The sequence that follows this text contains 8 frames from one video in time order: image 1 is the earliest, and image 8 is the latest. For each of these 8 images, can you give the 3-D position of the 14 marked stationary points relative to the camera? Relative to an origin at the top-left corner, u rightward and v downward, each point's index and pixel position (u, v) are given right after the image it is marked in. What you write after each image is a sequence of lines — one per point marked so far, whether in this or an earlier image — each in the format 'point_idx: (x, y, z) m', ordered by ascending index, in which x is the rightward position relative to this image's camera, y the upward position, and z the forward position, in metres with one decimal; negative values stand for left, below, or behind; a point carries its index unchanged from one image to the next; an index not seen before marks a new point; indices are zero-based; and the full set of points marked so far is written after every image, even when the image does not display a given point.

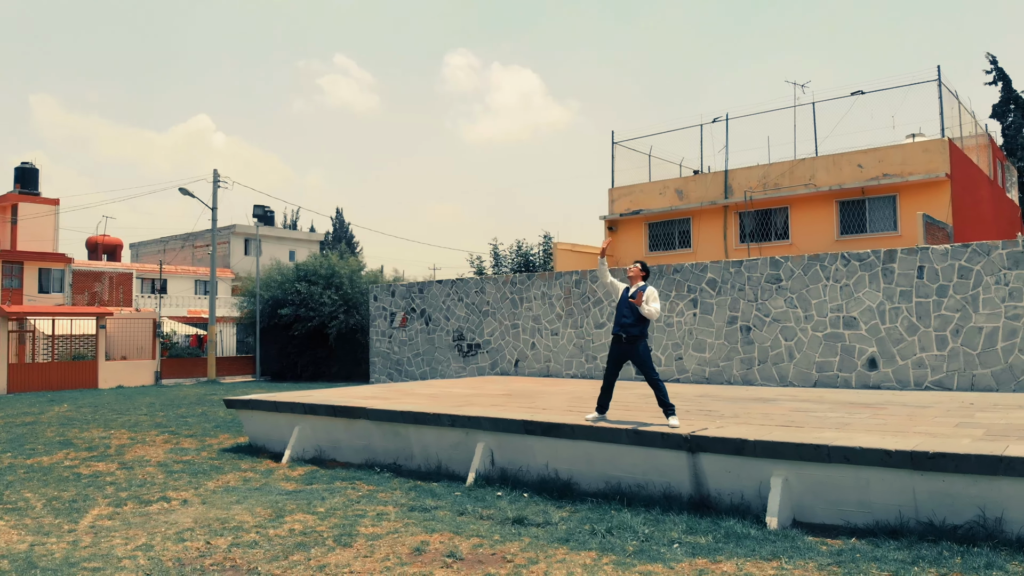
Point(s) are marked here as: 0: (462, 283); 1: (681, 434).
0: (-0.8, +0.1, +16.0) m
1: (+1.4, -1.2, +7.3) m
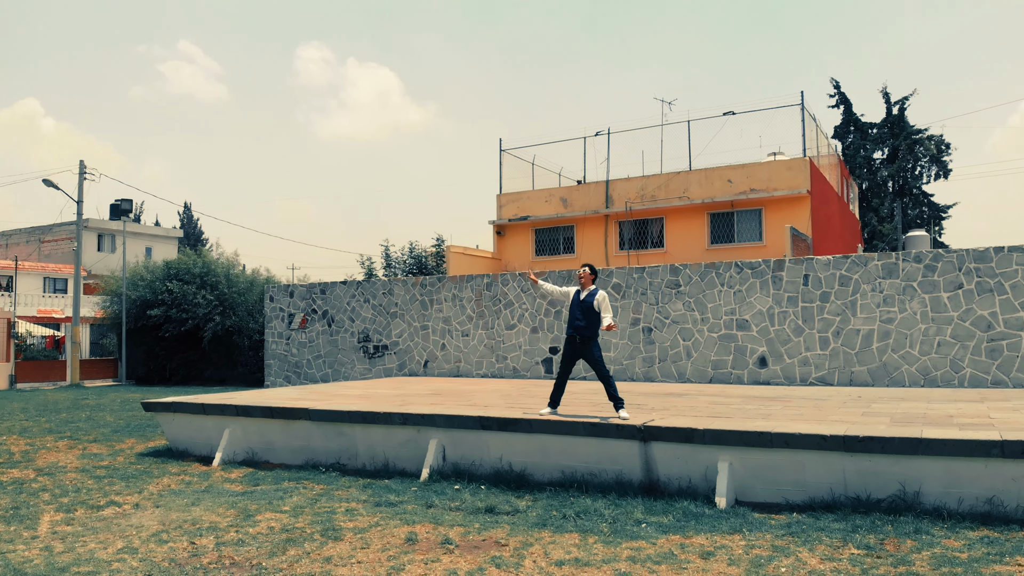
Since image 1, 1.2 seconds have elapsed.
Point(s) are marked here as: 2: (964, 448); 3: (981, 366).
0: (-2.7, +0.1, +16.1) m
1: (+1.2, -1.2, +8.0) m
2: (+3.5, -1.2, +6.7) m
3: (+5.9, -1.0, +11.0) m
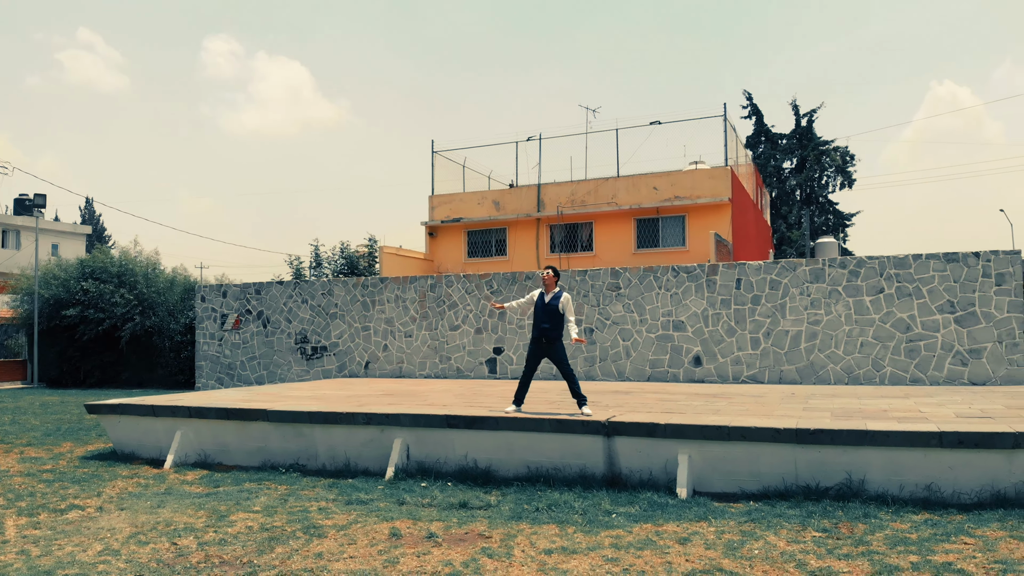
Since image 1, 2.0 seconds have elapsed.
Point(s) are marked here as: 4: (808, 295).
0: (-3.8, +0.1, +16.0) m
1: (+0.9, -1.3, +8.4) m
2: (+3.3, -1.3, +7.3) m
3: (+5.3, -1.0, +11.9) m
4: (+4.2, -0.1, +12.4) m
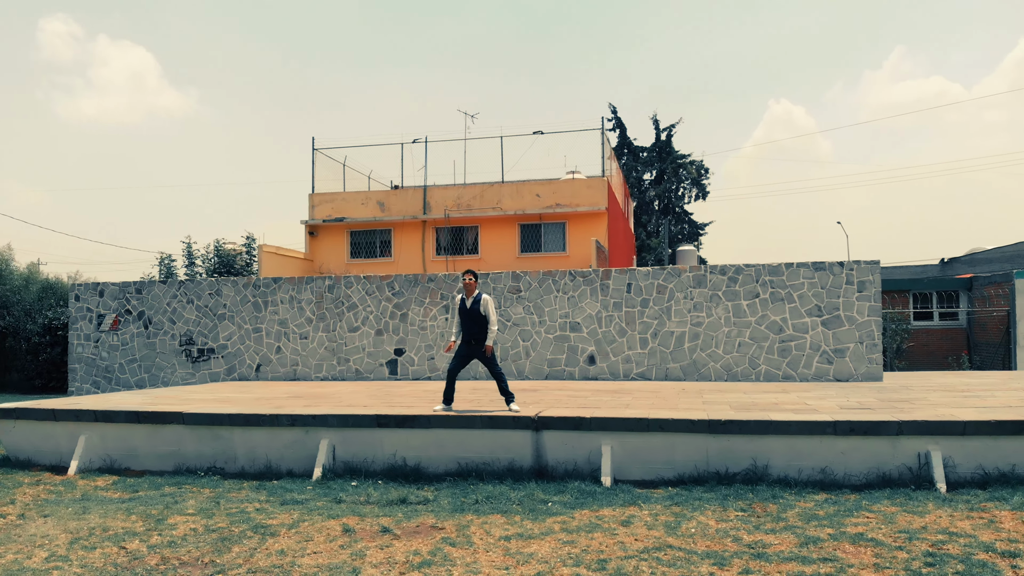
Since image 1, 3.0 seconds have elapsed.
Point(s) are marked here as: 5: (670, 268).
0: (-5.8, +0.1, +15.6) m
1: (+0.2, -1.3, +8.9) m
2: (+2.8, -1.3, +8.3) m
3: (+3.9, -1.1, +13.1) m
4: (+2.8, -0.2, +13.4) m
5: (+2.4, +0.3, +13.5) m
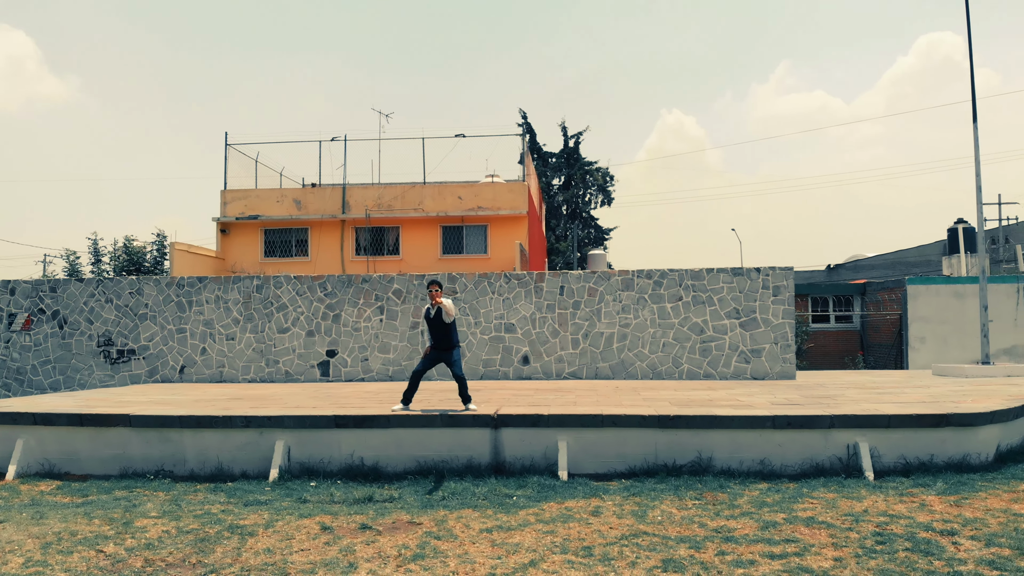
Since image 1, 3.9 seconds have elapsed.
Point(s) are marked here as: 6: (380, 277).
0: (-7.0, +0.1, +15.1) m
1: (-0.2, -1.3, +9.2) m
2: (+2.4, -1.4, +8.9) m
3: (+2.9, -1.2, +13.8) m
4: (+1.7, -0.2, +14.0) m
5: (+1.4, +0.3, +14.1) m
6: (-2.3, +0.2, +14.9) m
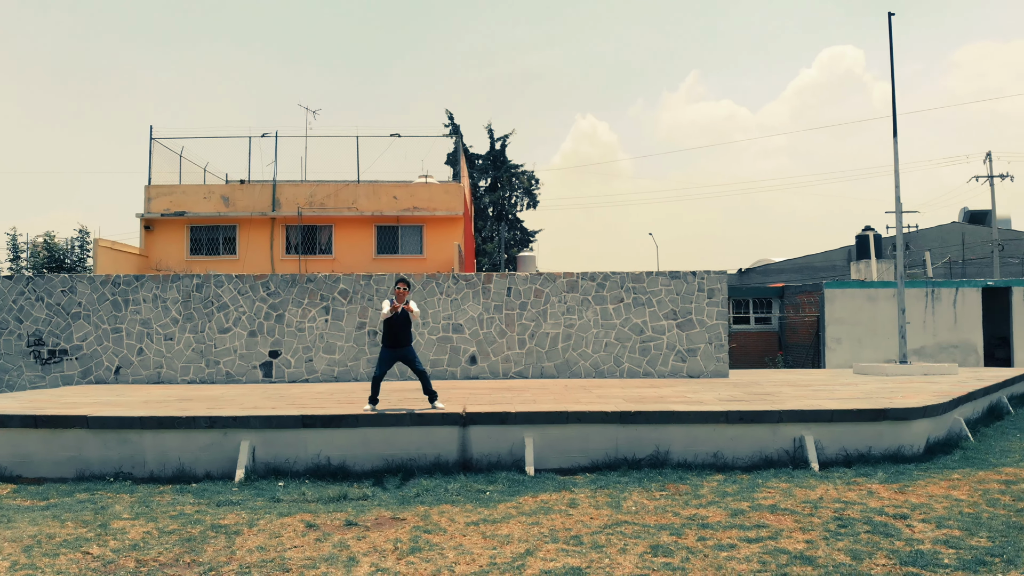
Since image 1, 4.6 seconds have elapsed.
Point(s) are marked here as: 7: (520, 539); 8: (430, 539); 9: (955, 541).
0: (-7.9, +0.1, +14.6) m
1: (-0.6, -1.3, +9.4) m
2: (+2.0, -1.4, +9.4) m
3: (+2.0, -1.2, +14.4) m
4: (+0.9, -0.2, +14.4) m
5: (+0.5, +0.2, +14.5) m
6: (-3.2, +0.2, +14.9) m
7: (+0.1, -1.9, +6.7) m
8: (-0.6, -2.0, +6.8) m
9: (+3.2, -1.8, +6.2) m
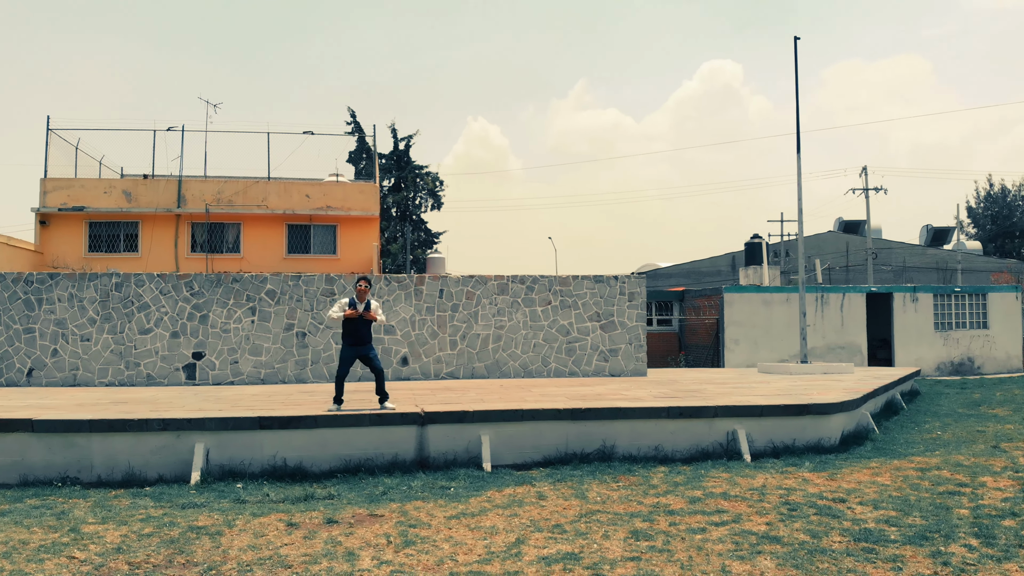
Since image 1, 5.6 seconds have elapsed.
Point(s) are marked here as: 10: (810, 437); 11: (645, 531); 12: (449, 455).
0: (-9.0, +0.1, +13.8) m
1: (-1.1, -1.4, +9.7) m
2: (+1.5, -1.5, +10.1) m
3: (+0.8, -1.2, +15.0) m
4: (-0.3, -0.3, +14.9) m
5: (-0.6, +0.2, +14.8) m
6: (-4.4, +0.2, +14.8) m
7: (-0.1, -2.0, +7.1) m
8: (-0.8, -2.0, +7.1) m
9: (+3.1, -1.9, +7.0) m
10: (+3.6, -1.8, +10.5) m
11: (+1.1, -1.9, +7.0) m
12: (-0.7, -1.9, +9.8) m
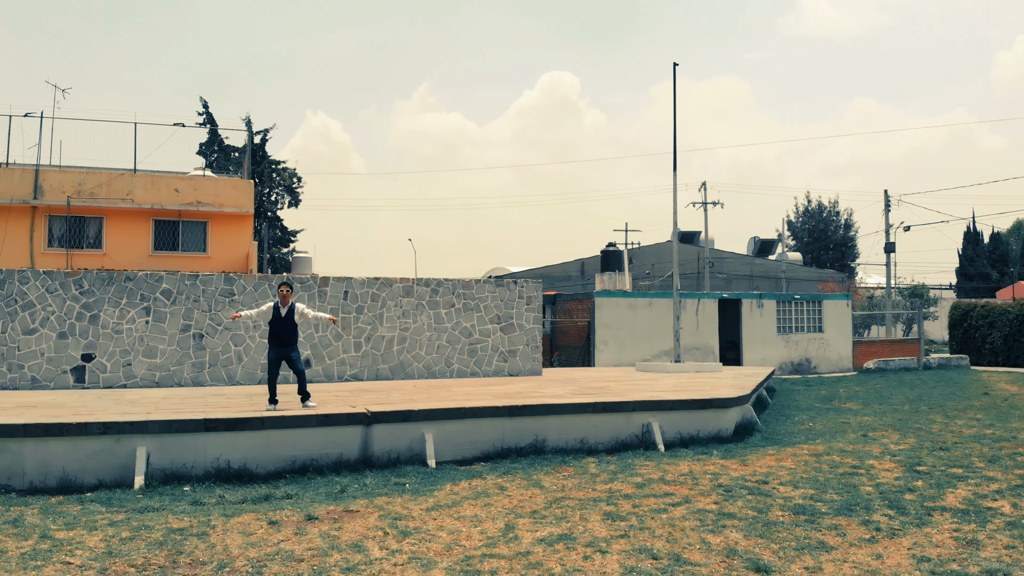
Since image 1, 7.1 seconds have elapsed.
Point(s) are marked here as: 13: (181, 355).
0: (-10.3, +0.2, +12.4) m
1: (-1.7, -1.4, +10.0) m
2: (+0.7, -1.5, +10.9) m
3: (-0.9, -1.3, +15.6) m
4: (-2.0, -0.3, +15.2) m
5: (-2.3, +0.2, +15.1) m
6: (-6.0, +0.2, +14.3) m
7: (-0.2, -2.0, +7.7) m
8: (-0.9, -2.0, +7.5) m
9: (+2.9, -2.0, +8.2) m
10: (+2.7, -1.9, +11.7) m
11: (+0.9, -2.0, +7.7) m
12: (-1.4, -1.9, +10.2) m
13: (-5.4, -1.1, +14.3) m
